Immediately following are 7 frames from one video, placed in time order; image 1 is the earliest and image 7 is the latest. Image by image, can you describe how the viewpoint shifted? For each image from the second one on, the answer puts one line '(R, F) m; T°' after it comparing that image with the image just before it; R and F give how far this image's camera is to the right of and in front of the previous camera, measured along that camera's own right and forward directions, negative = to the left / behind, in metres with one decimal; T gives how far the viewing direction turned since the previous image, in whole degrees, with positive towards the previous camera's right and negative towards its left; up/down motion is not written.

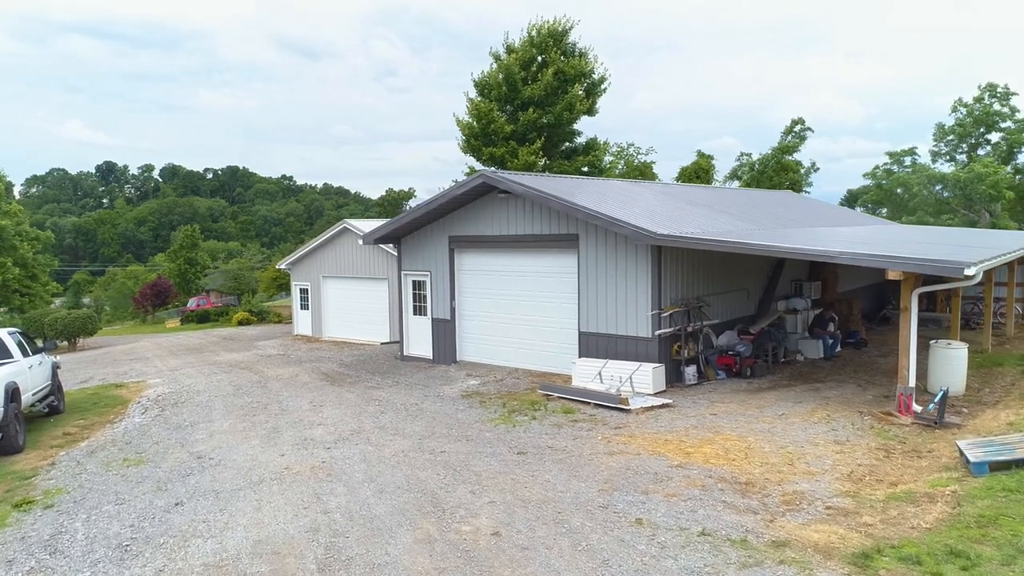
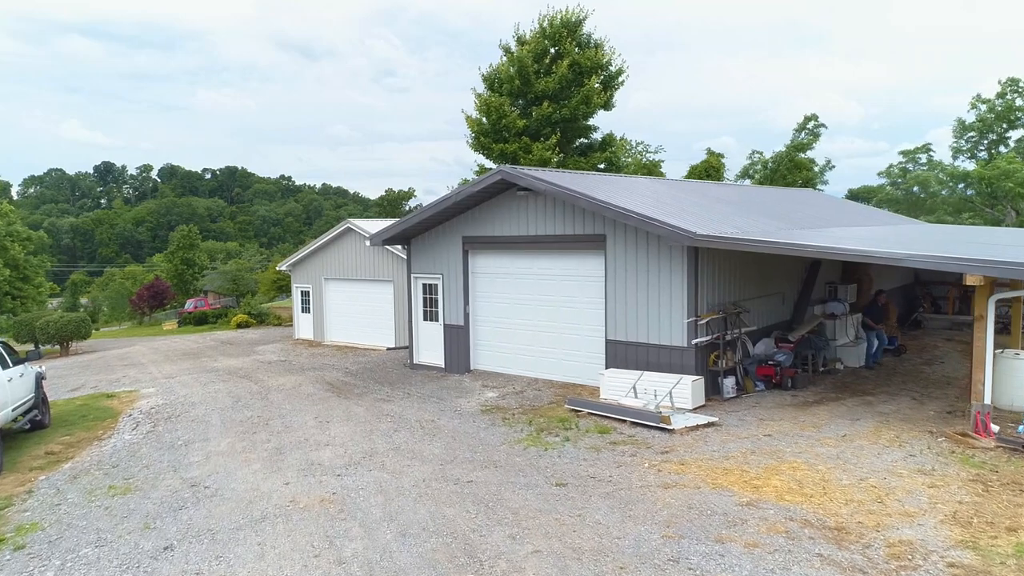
(-0.2, +0.8) m; 0°
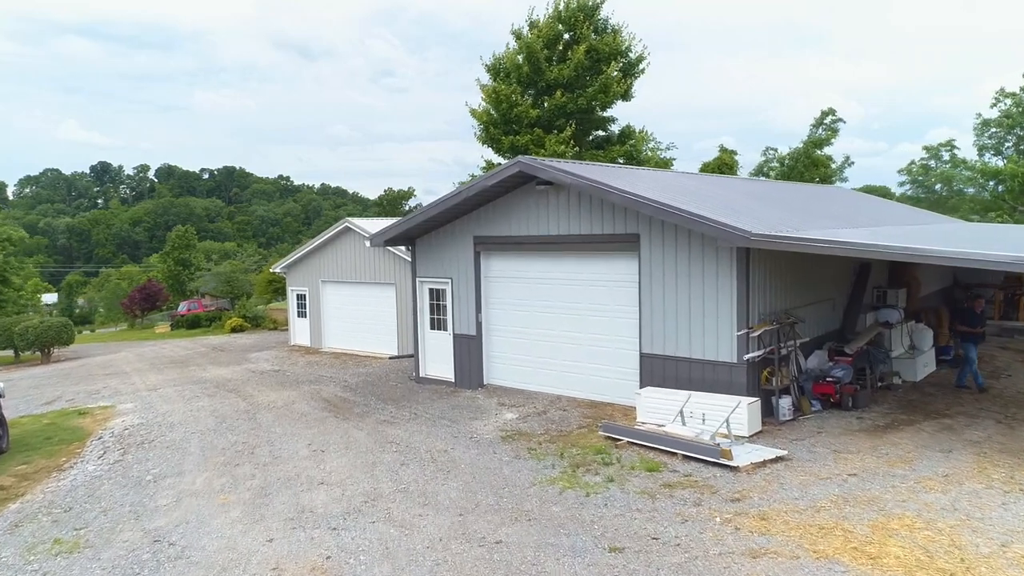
(-0.2, +1.2) m; 0°
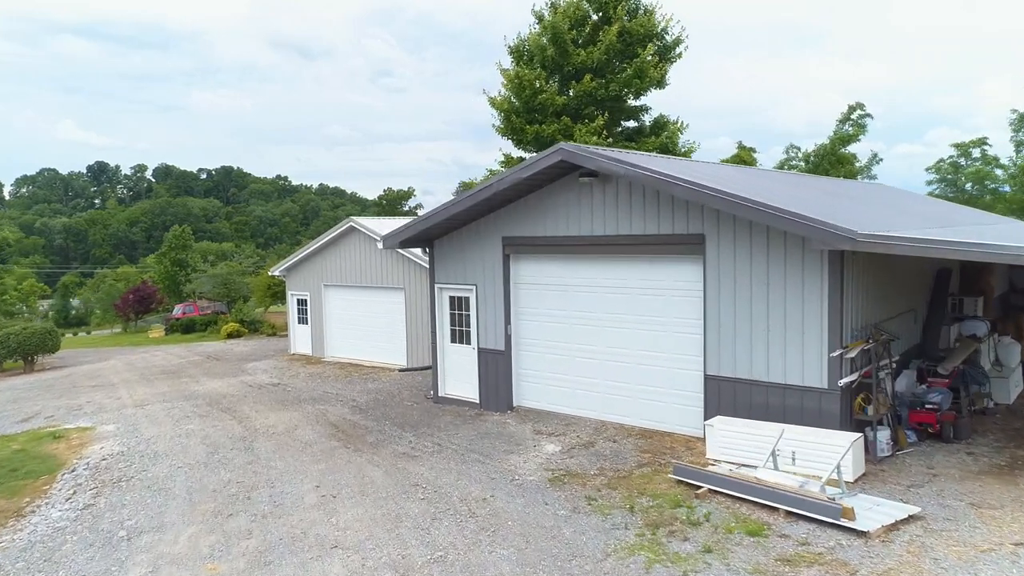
(-0.3, +1.3) m; 0°
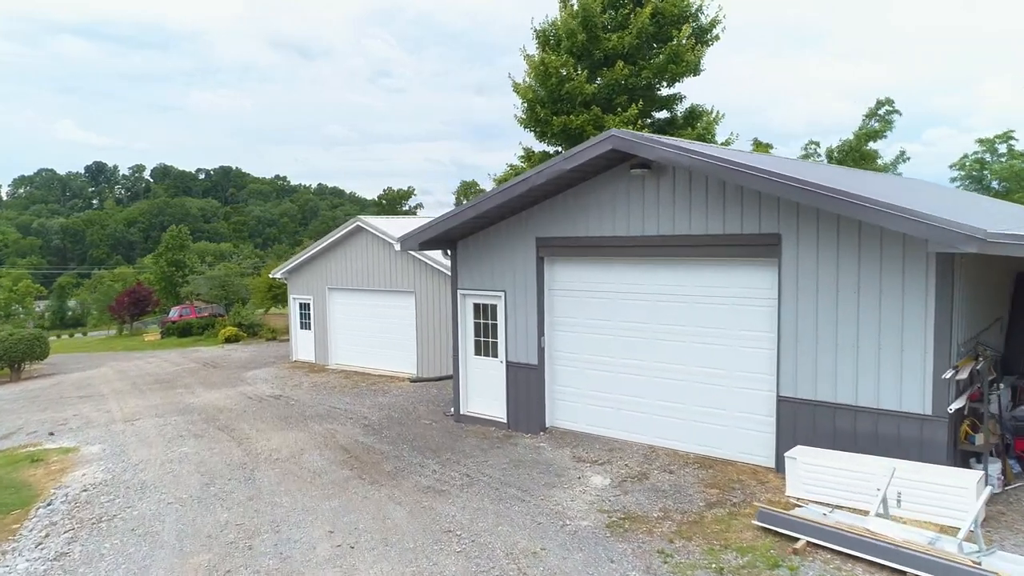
(-0.2, +1.0) m; 0°
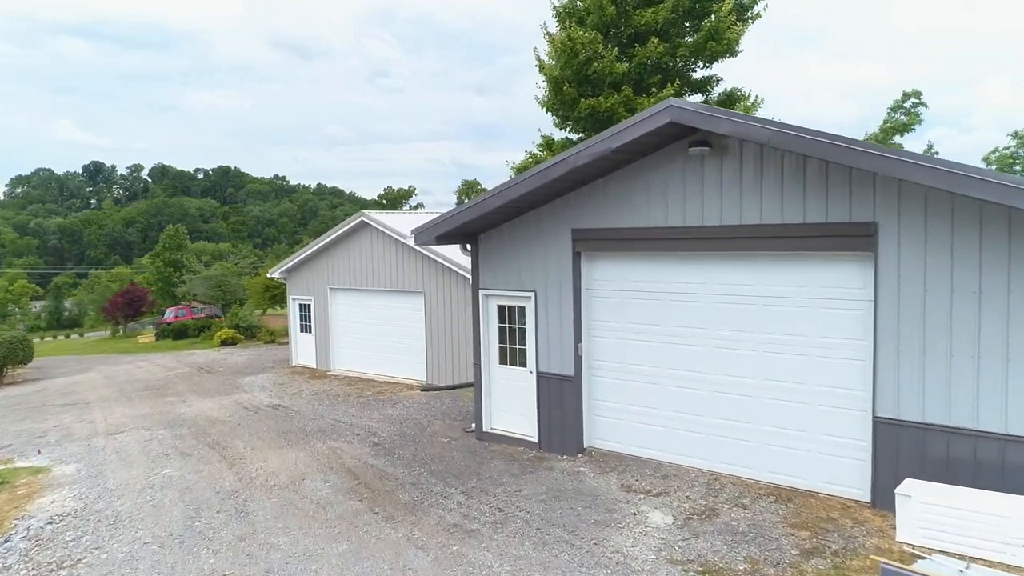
(-0.2, +1.1) m; 0°
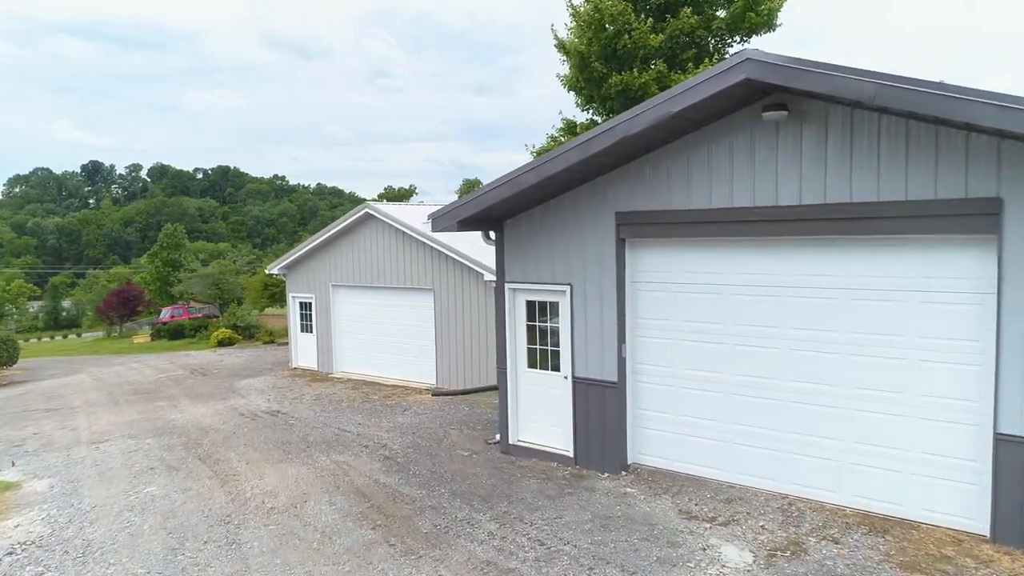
(-0.2, +0.9) m; 0°
